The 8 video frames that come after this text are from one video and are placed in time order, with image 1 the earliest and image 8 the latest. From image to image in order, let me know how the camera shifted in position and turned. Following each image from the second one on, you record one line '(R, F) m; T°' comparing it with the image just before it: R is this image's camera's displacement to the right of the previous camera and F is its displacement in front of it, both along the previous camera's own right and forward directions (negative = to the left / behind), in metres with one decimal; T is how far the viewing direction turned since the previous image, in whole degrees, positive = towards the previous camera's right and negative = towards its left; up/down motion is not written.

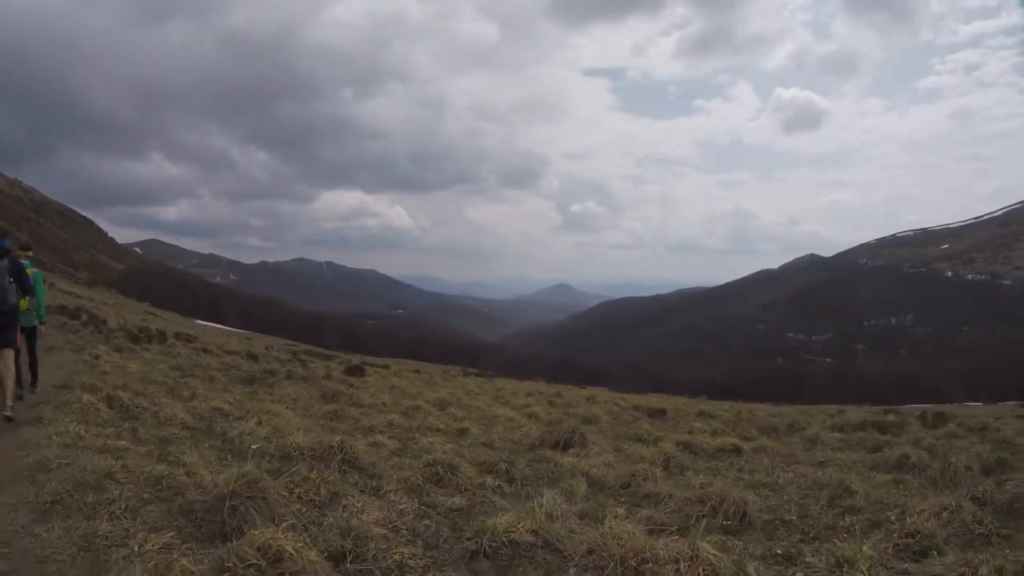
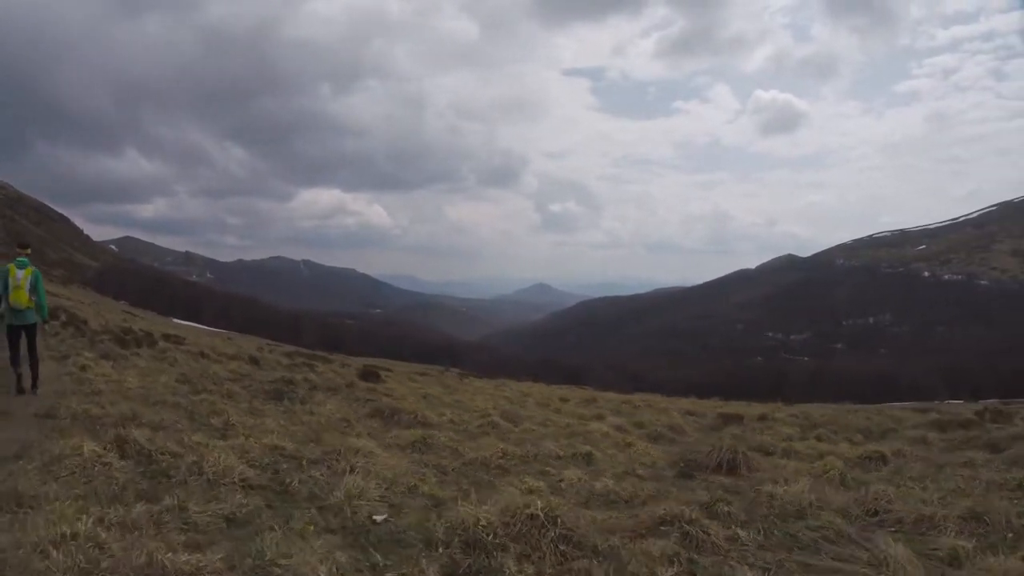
(-1.2, +1.6) m; +2°
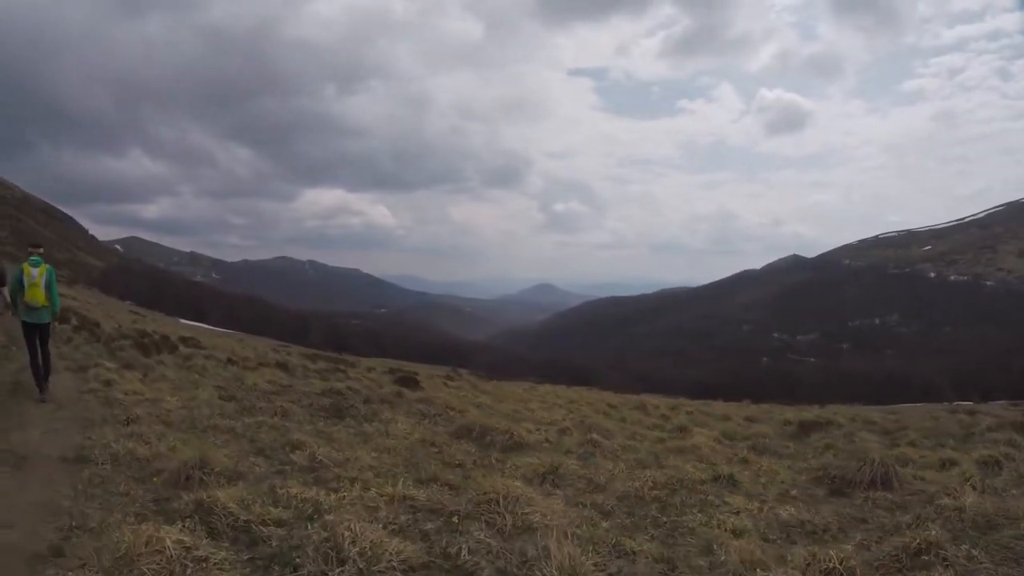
(-0.4, +0.2) m; 0°
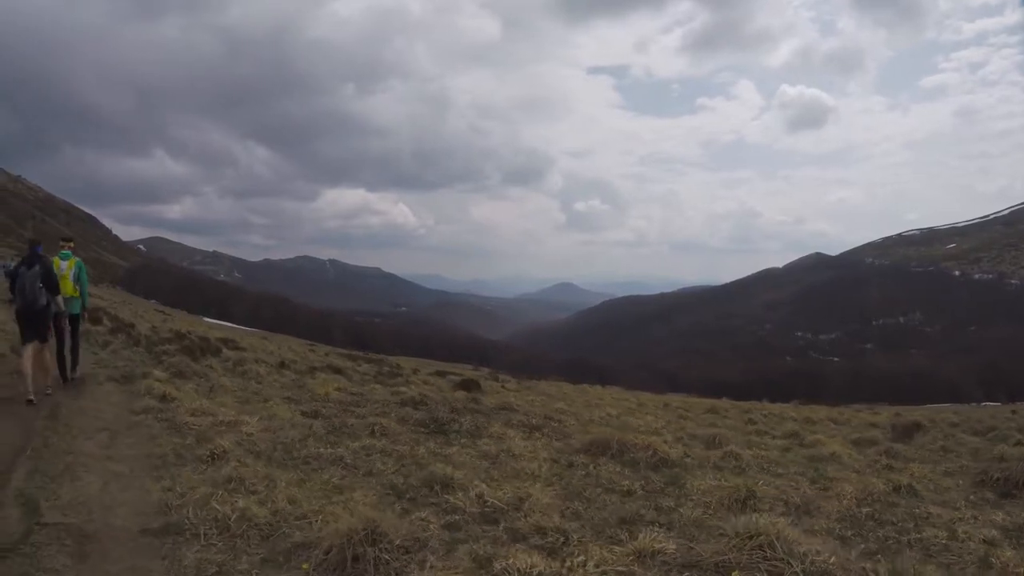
(-0.7, +0.6) m; -2°
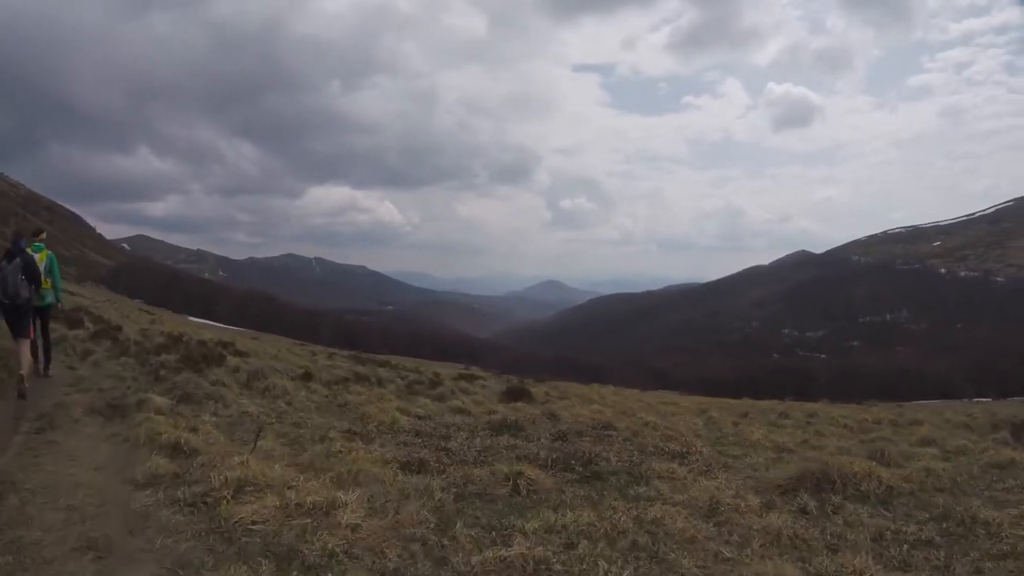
(-0.4, +0.7) m; +1°
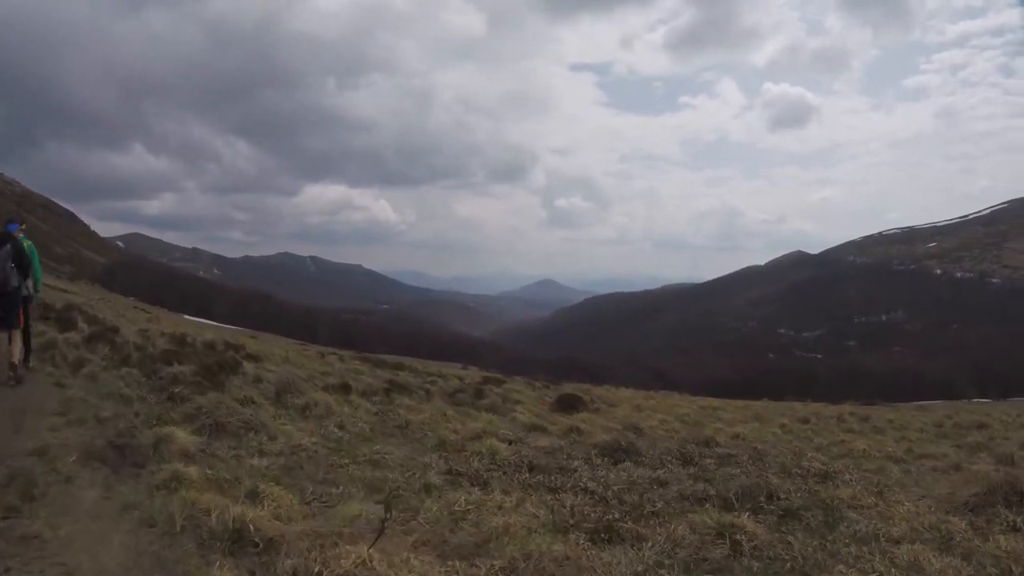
(-0.5, +0.7) m; 0°
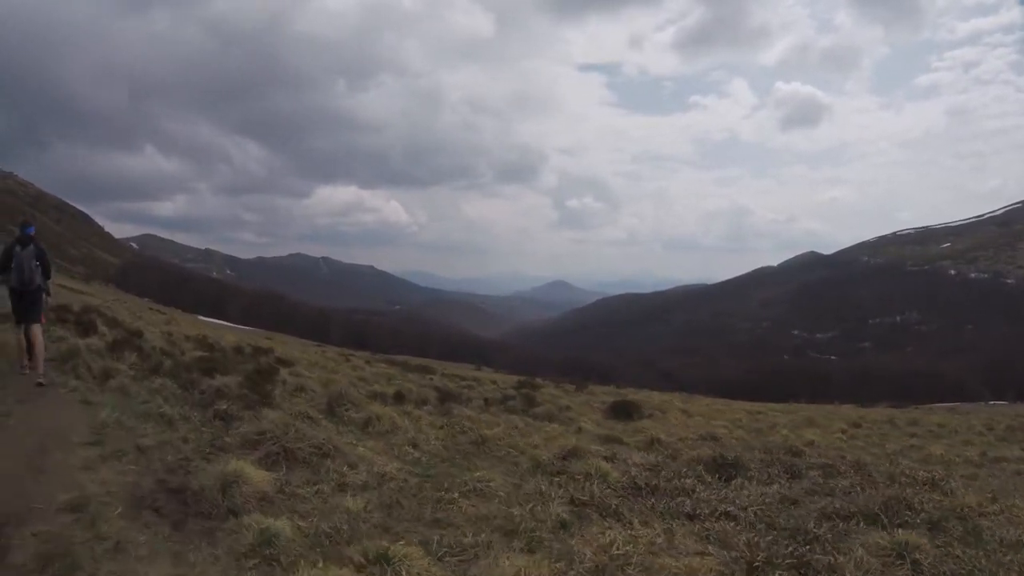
(-0.7, +0.6) m; -1°
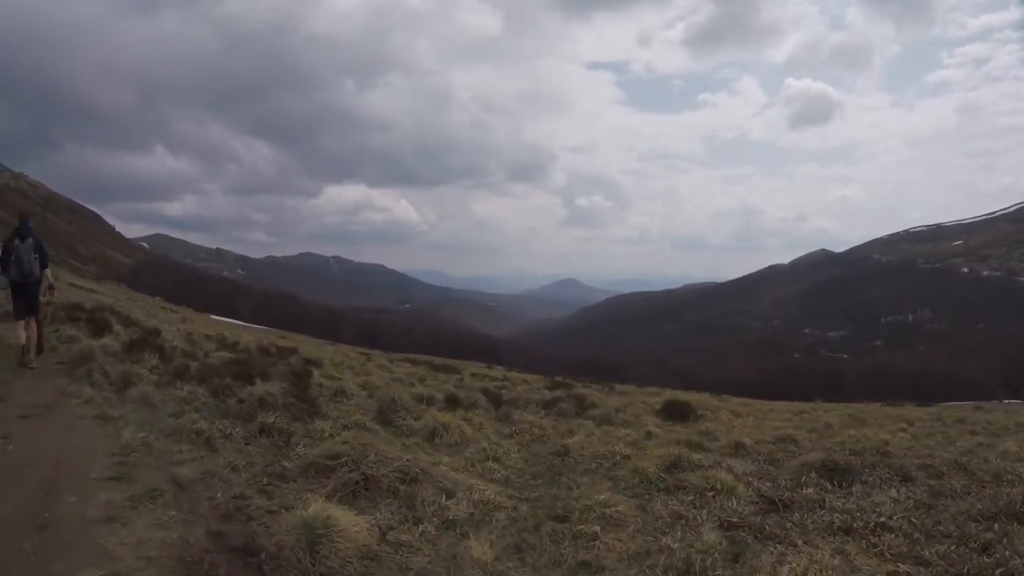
(-0.6, +0.7) m; -1°
